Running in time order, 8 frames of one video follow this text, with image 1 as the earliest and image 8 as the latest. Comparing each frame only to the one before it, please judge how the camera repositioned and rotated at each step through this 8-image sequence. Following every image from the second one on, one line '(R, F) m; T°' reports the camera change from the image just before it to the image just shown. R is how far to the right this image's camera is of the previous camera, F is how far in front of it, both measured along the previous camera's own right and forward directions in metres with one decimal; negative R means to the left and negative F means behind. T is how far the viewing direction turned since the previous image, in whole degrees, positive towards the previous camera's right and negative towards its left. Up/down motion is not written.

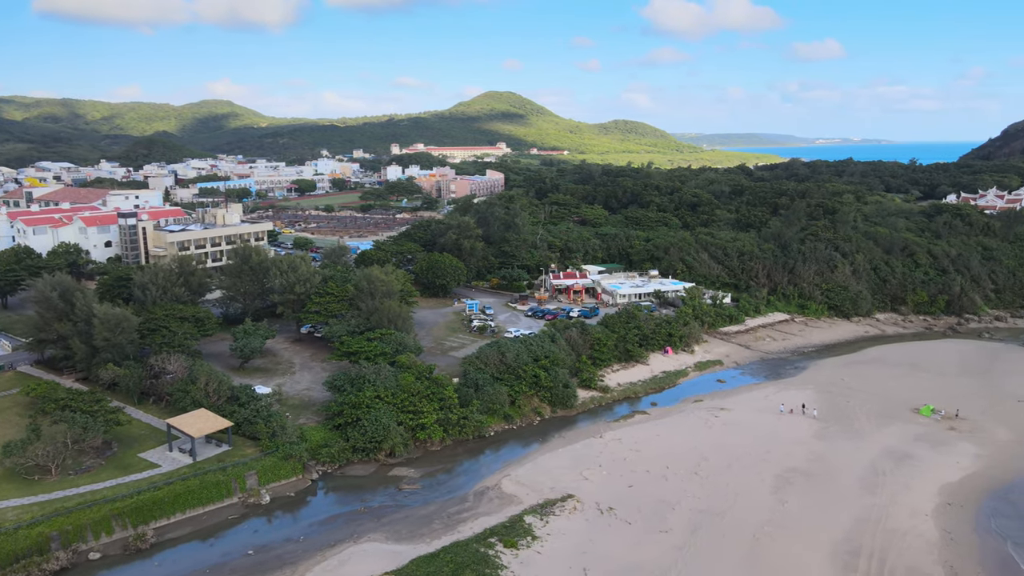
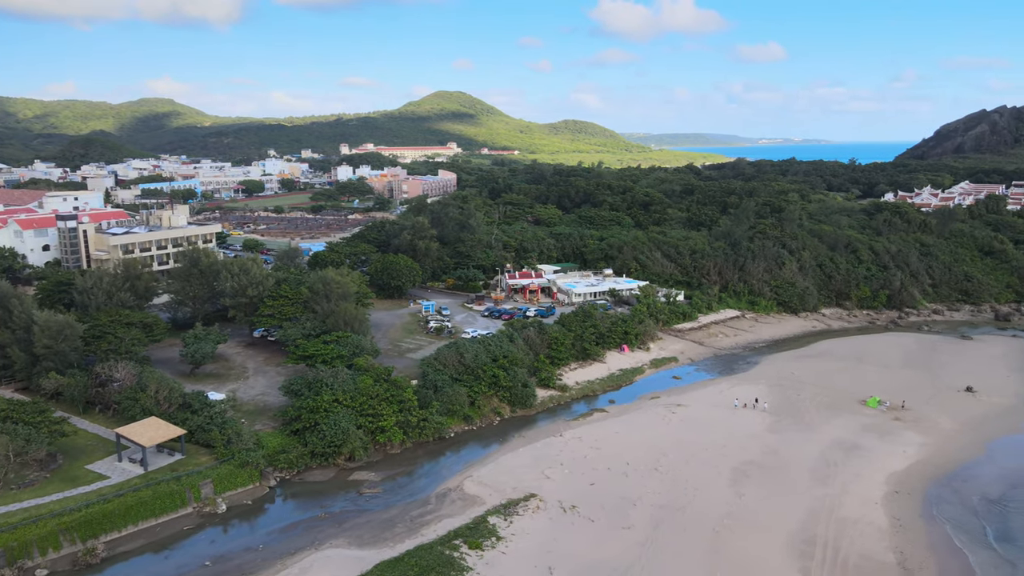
(-0.2, 0.0) m; +4°
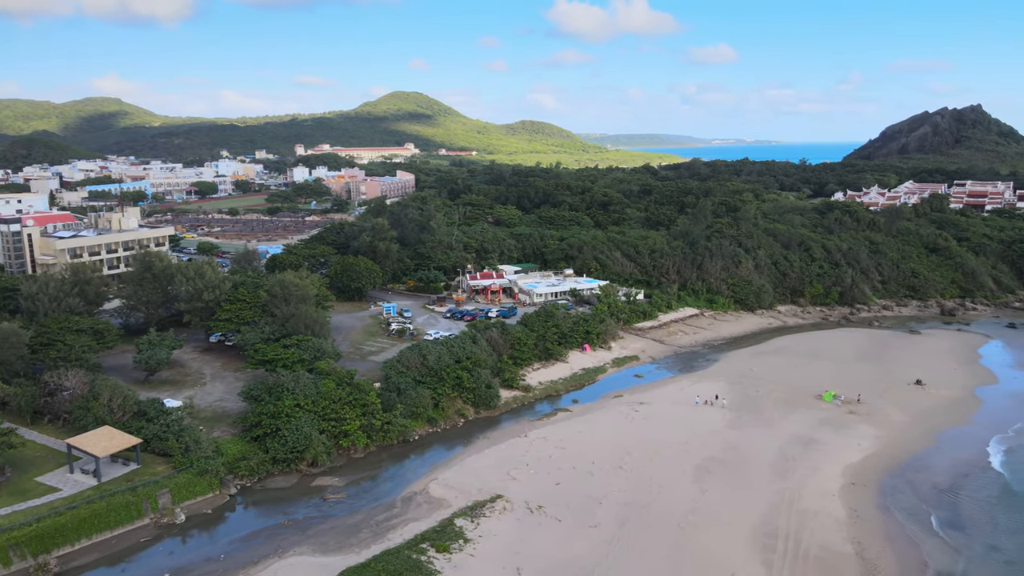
(-0.1, 0.0) m; +3°
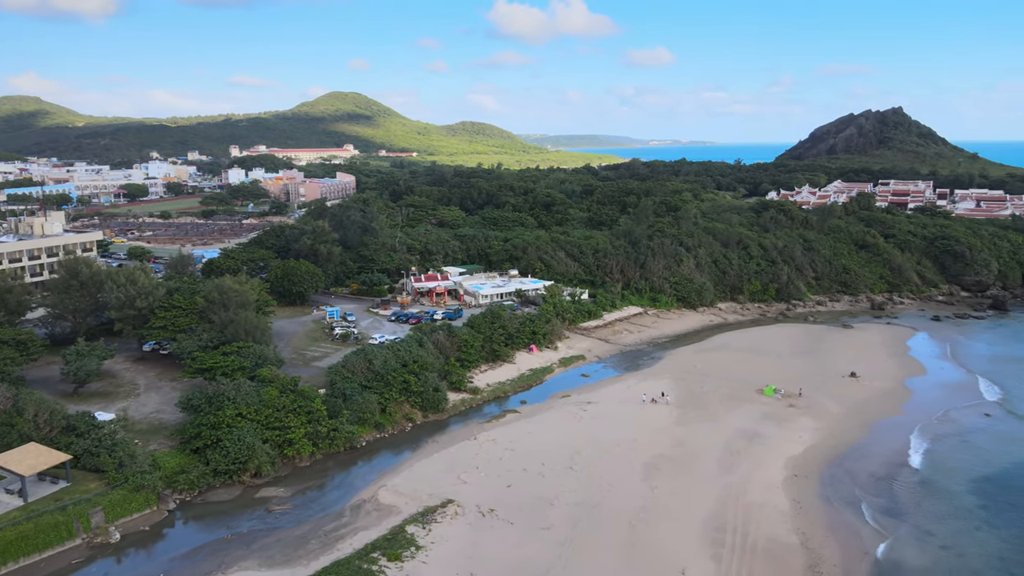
(-0.2, +0.2) m; +4°
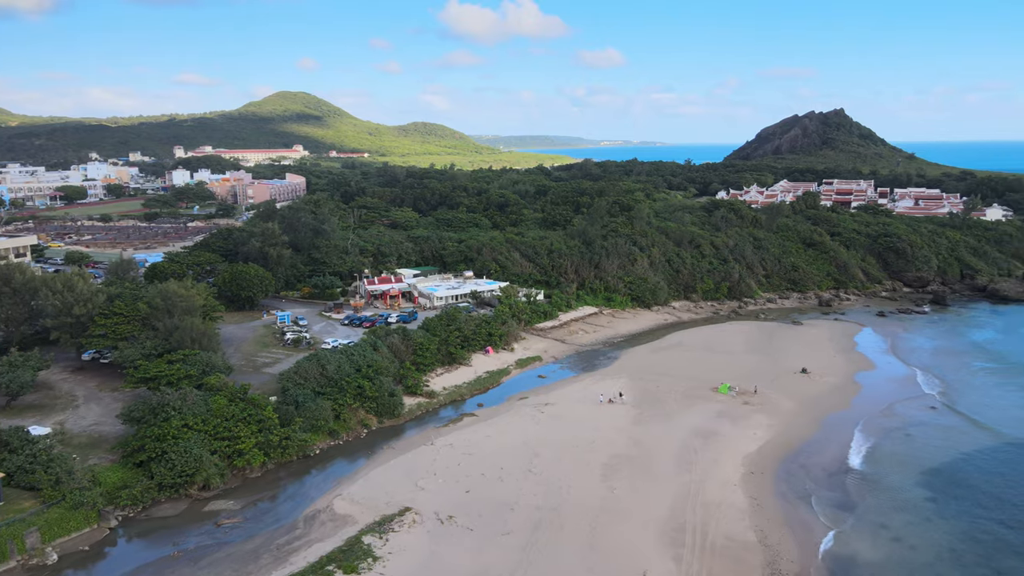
(-0.1, +0.3) m; +4°
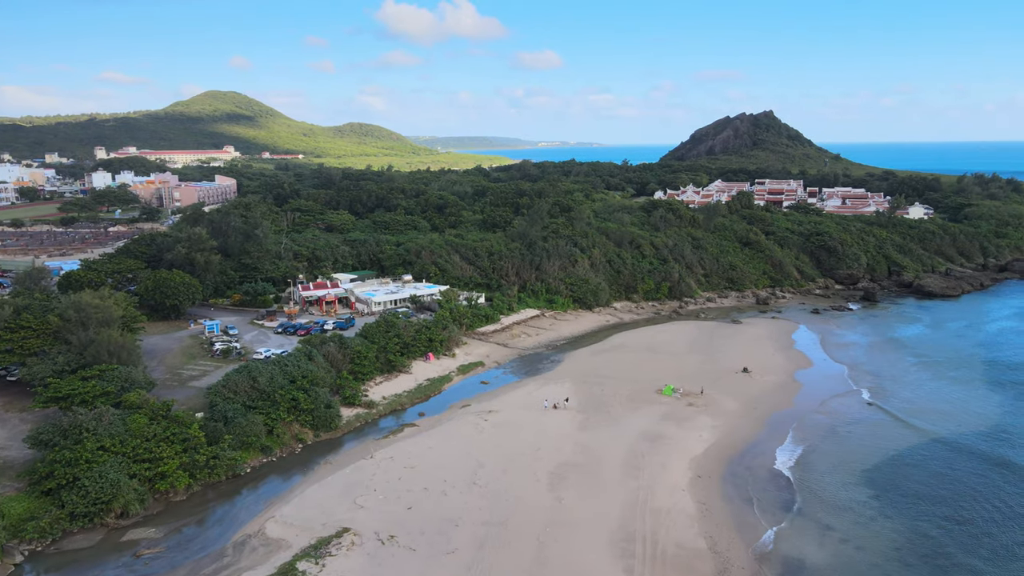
(0.0, +0.8) m; +5°
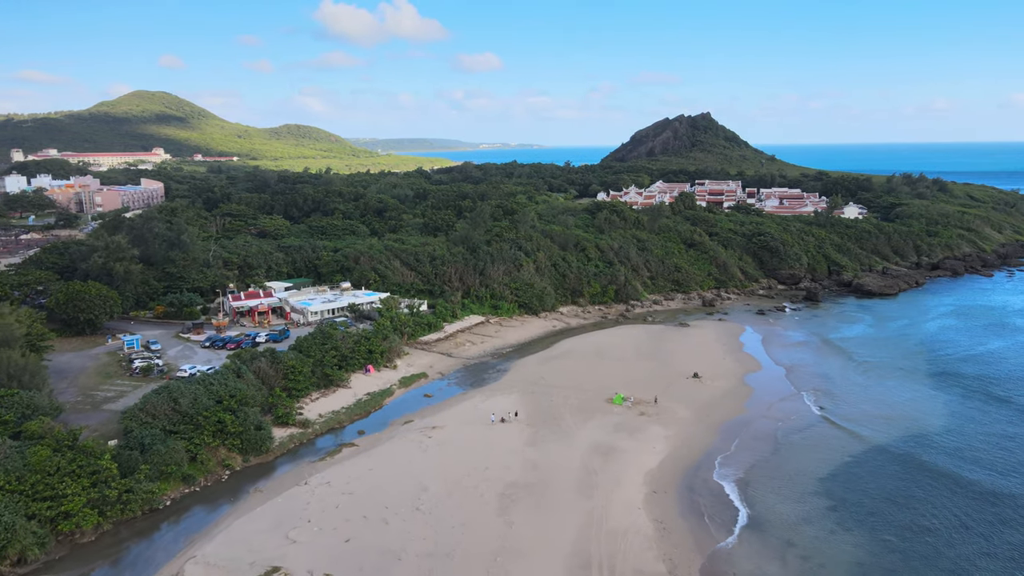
(0.0, +1.5) m; +4°
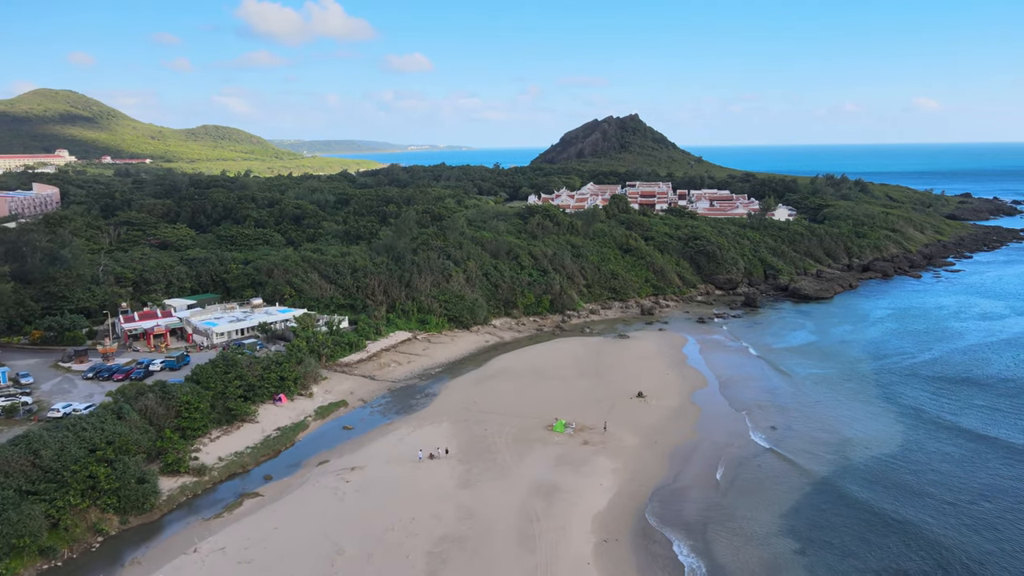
(+0.2, +3.1) m; +5°
